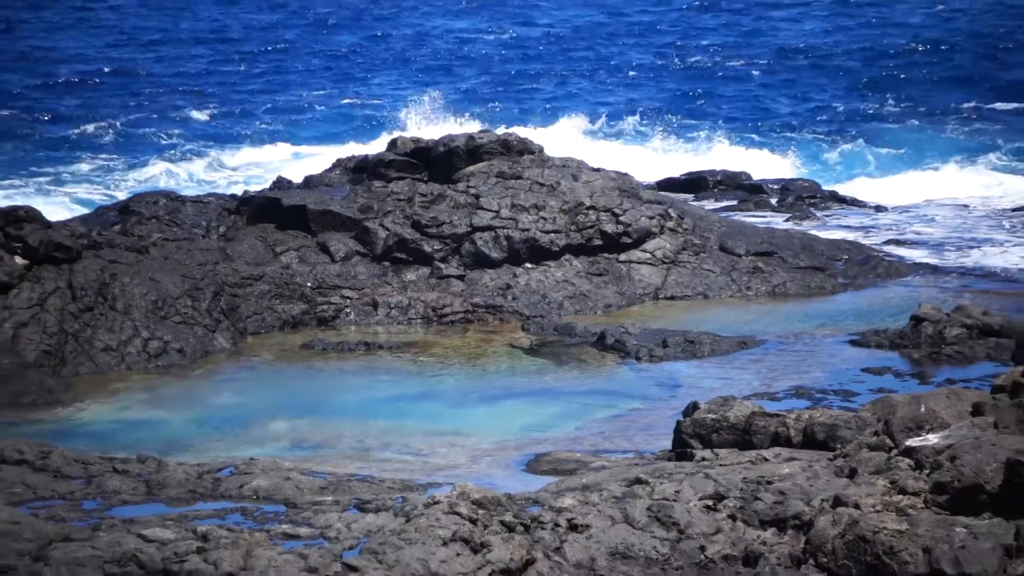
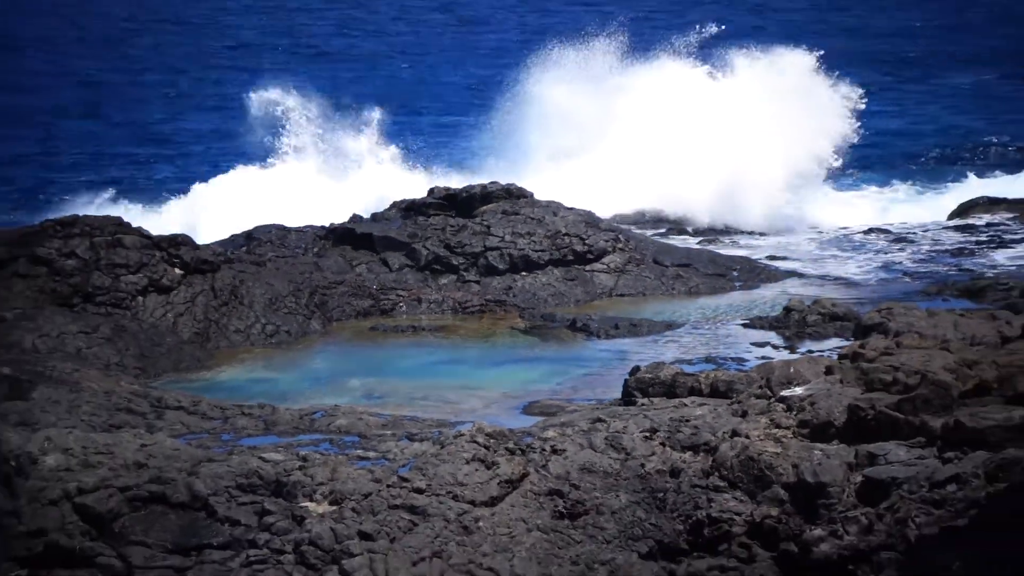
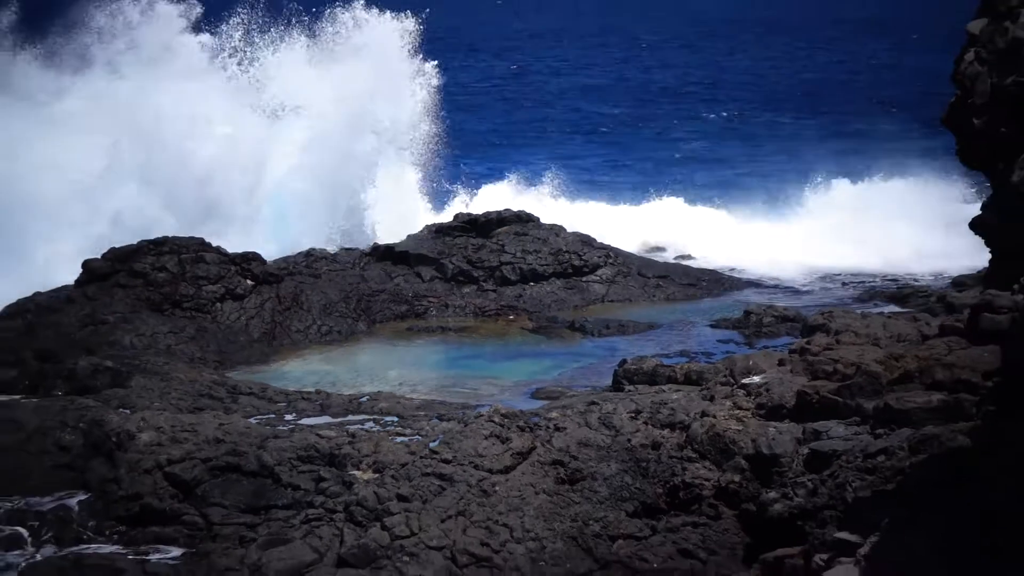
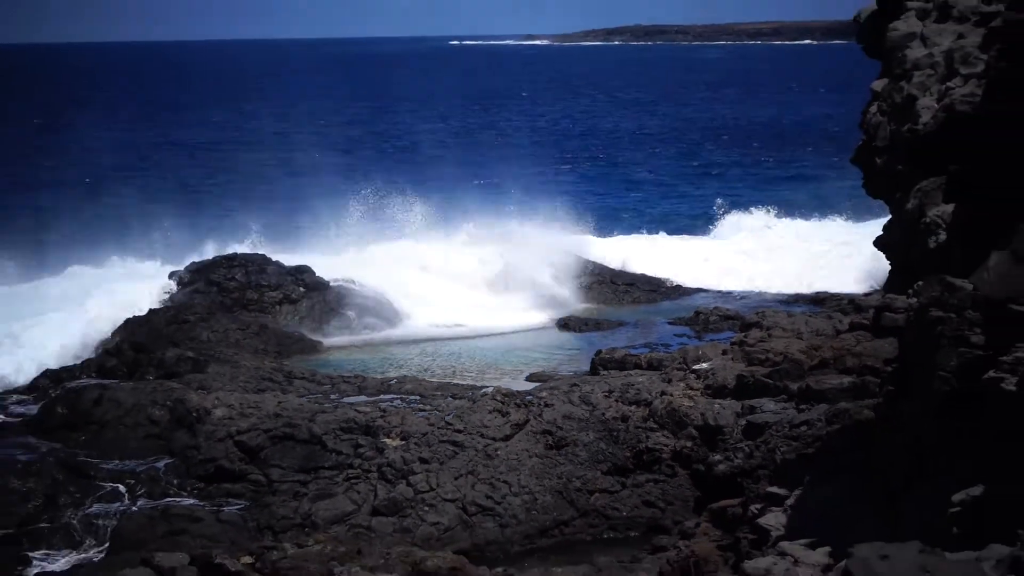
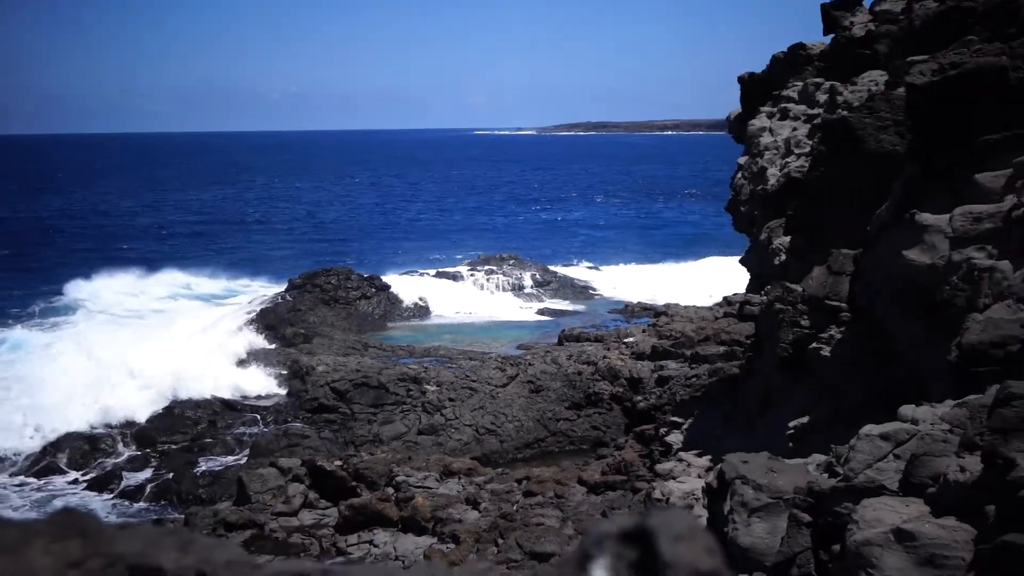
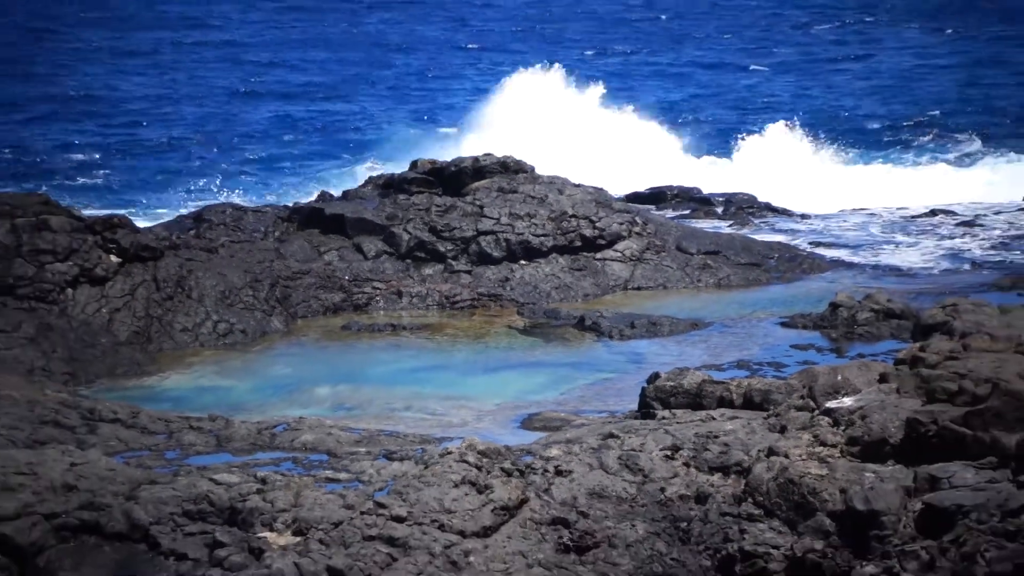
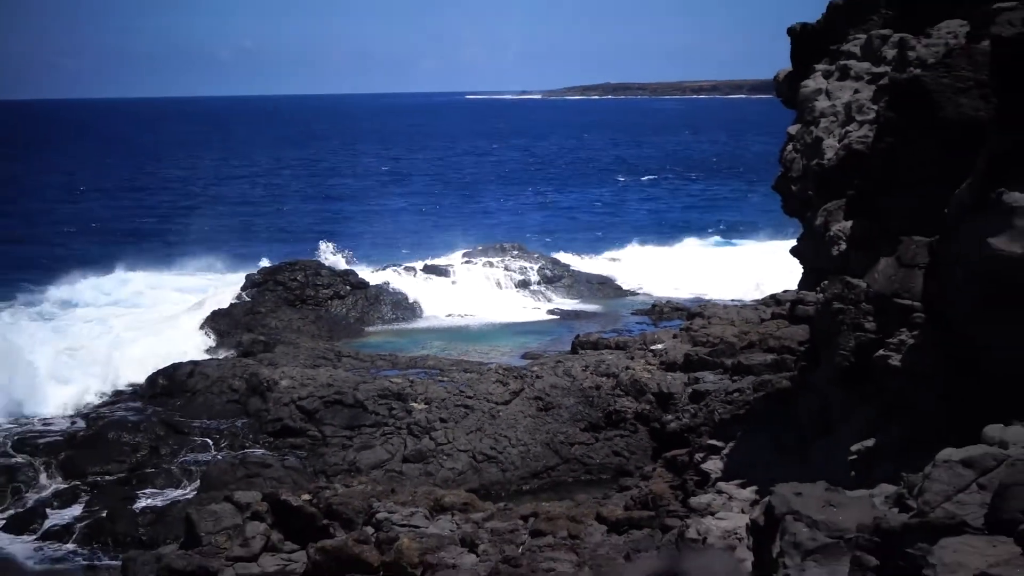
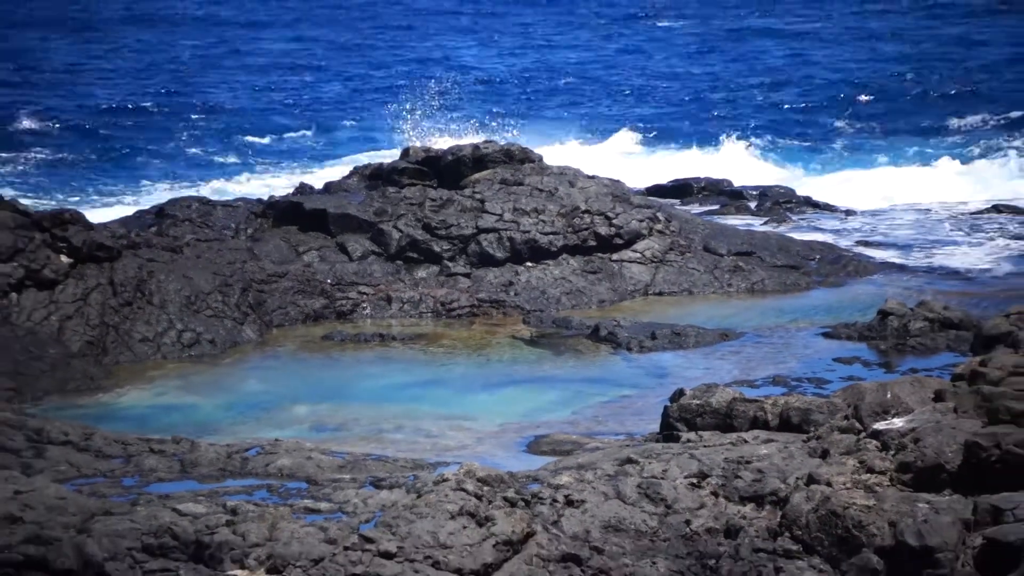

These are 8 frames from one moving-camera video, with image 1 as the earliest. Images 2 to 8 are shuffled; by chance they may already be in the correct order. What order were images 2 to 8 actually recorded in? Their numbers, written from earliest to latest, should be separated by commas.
8, 6, 2, 3, 4, 7, 5
